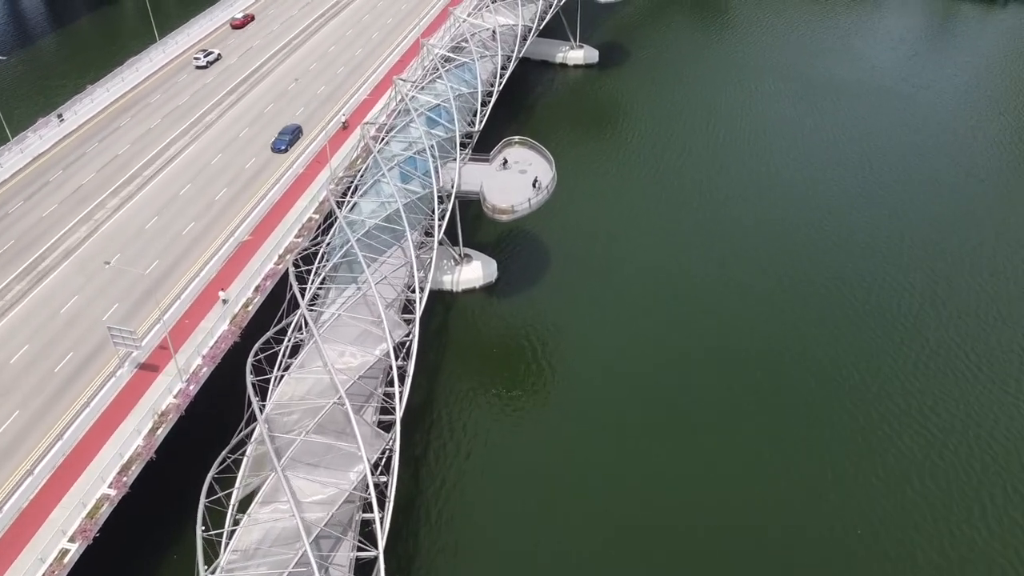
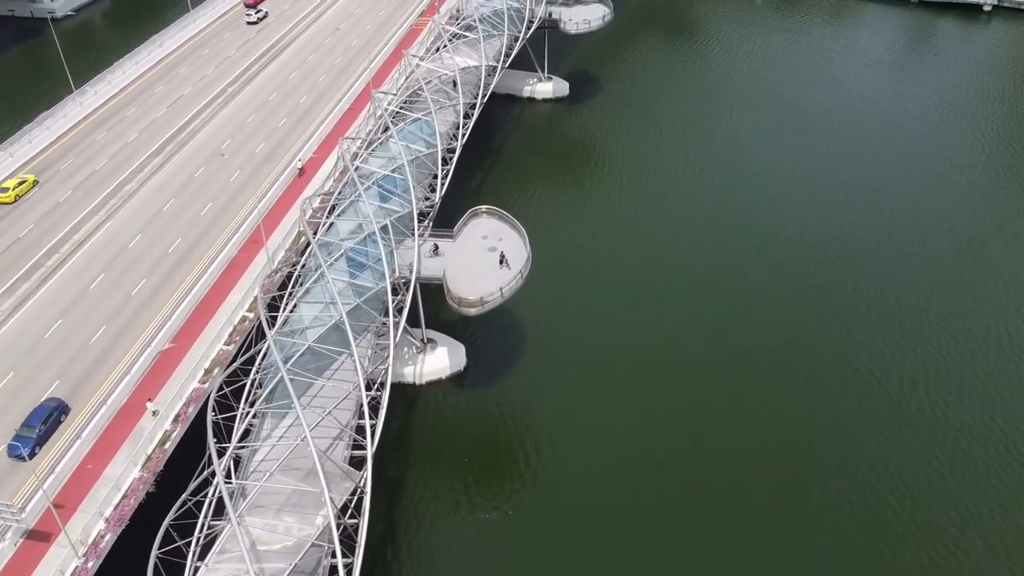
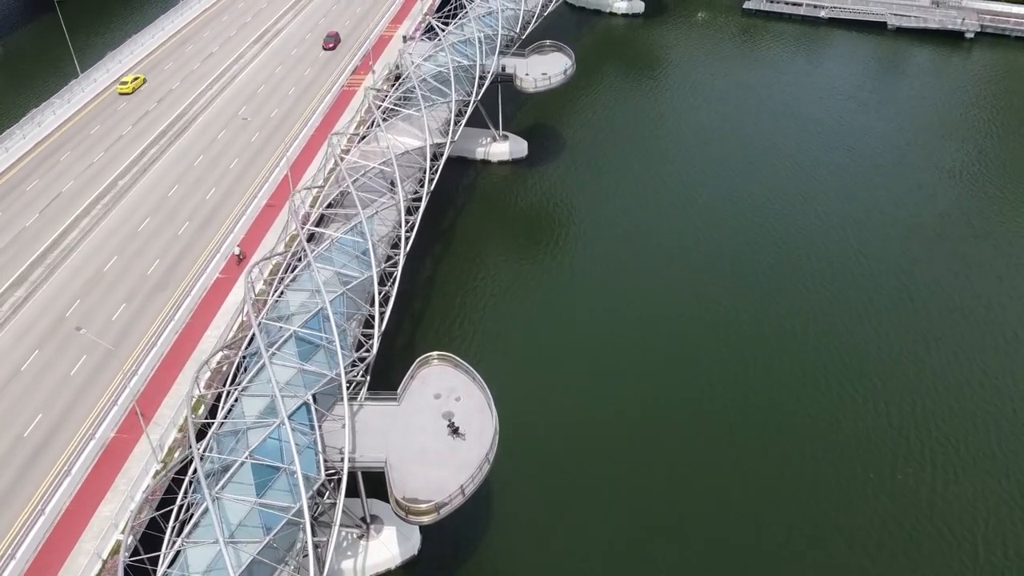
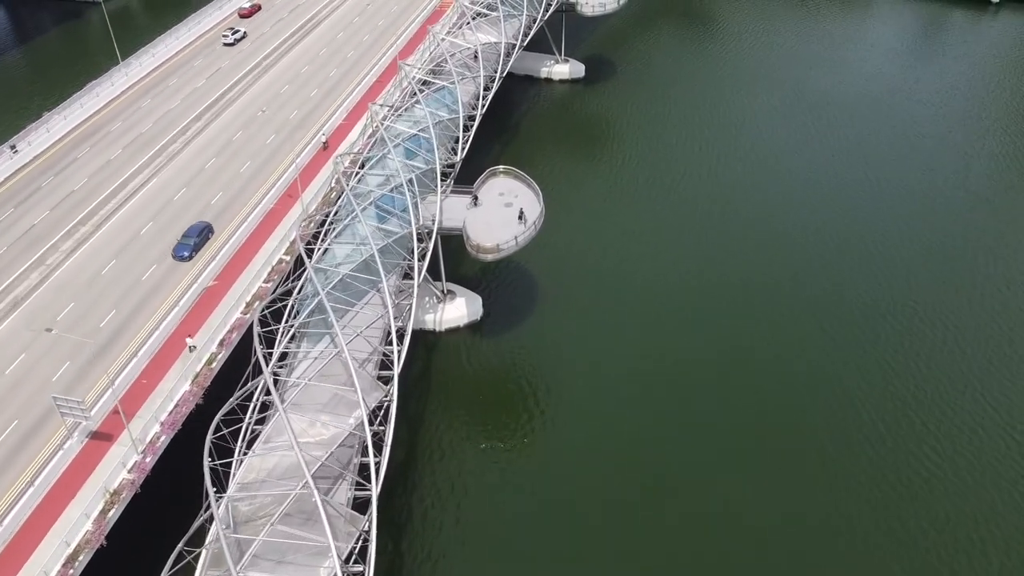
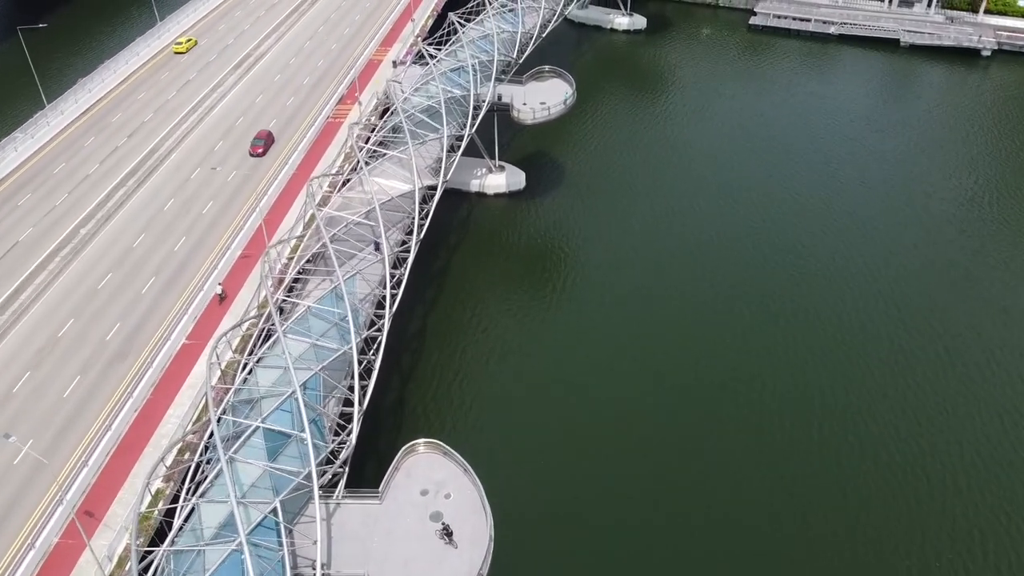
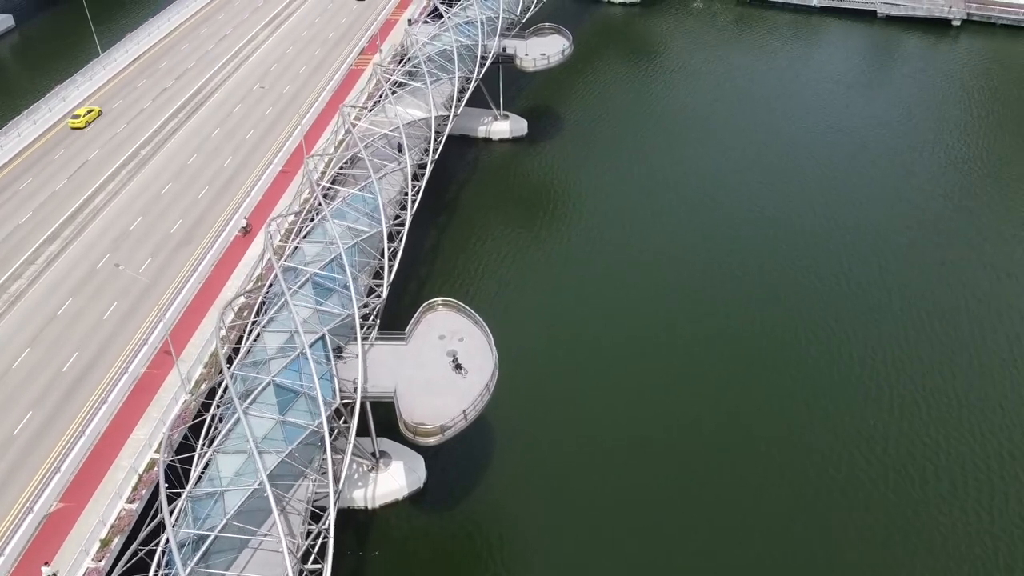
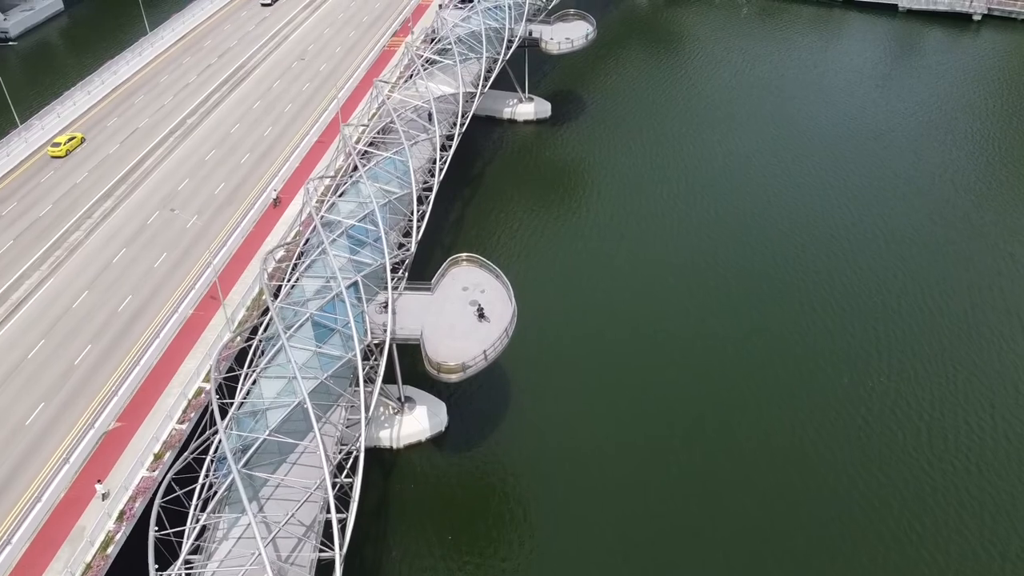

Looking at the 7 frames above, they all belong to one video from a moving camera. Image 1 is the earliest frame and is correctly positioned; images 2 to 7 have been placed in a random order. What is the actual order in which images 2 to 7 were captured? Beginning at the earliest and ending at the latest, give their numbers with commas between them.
4, 2, 7, 6, 3, 5
